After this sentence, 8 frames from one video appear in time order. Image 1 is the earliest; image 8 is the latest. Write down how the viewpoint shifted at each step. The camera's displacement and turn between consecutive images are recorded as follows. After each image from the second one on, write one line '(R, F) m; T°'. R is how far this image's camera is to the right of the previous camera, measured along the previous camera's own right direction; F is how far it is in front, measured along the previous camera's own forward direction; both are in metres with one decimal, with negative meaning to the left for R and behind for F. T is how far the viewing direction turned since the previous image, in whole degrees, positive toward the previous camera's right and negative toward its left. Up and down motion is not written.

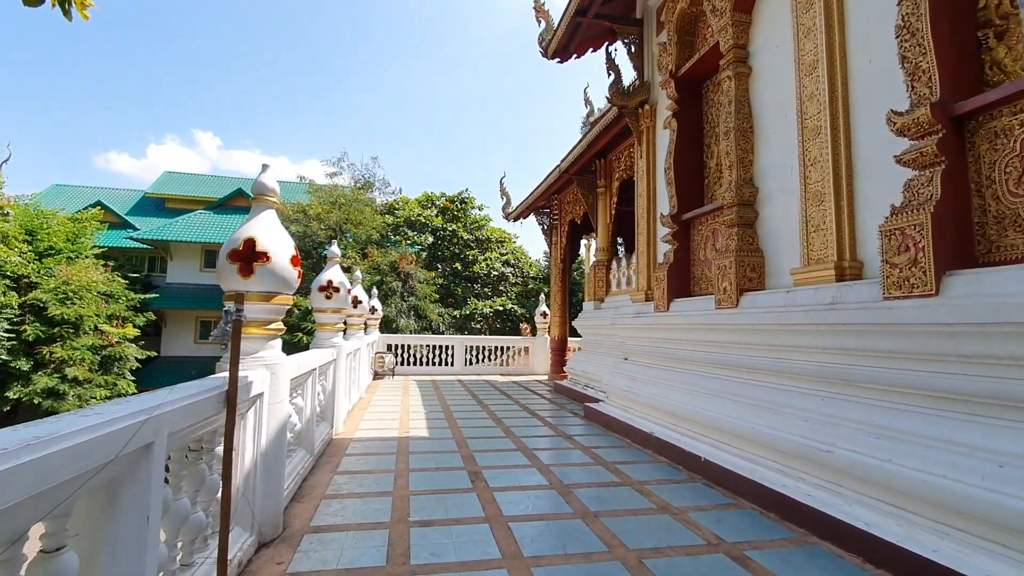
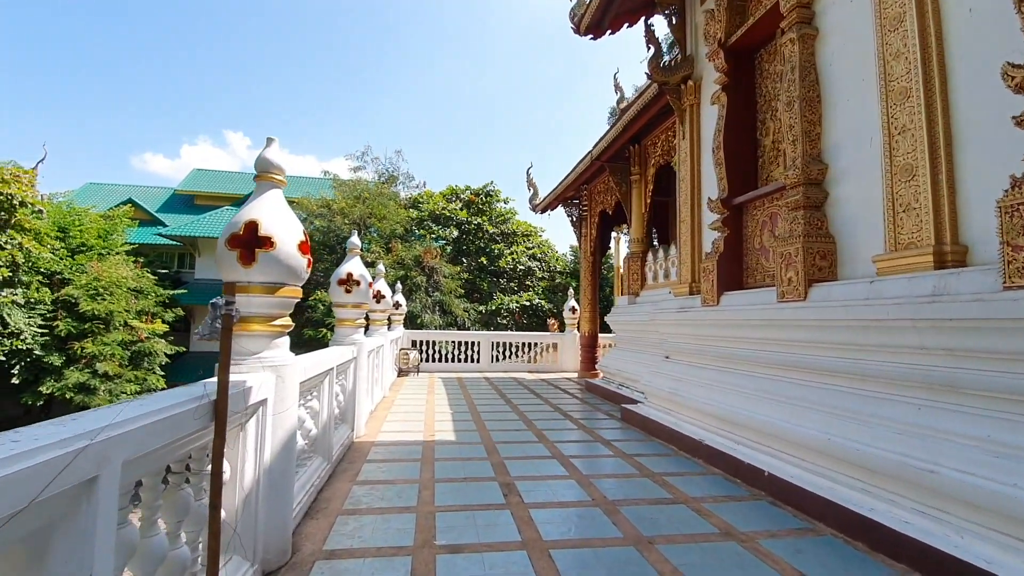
(-0.1, +0.3) m; -3°
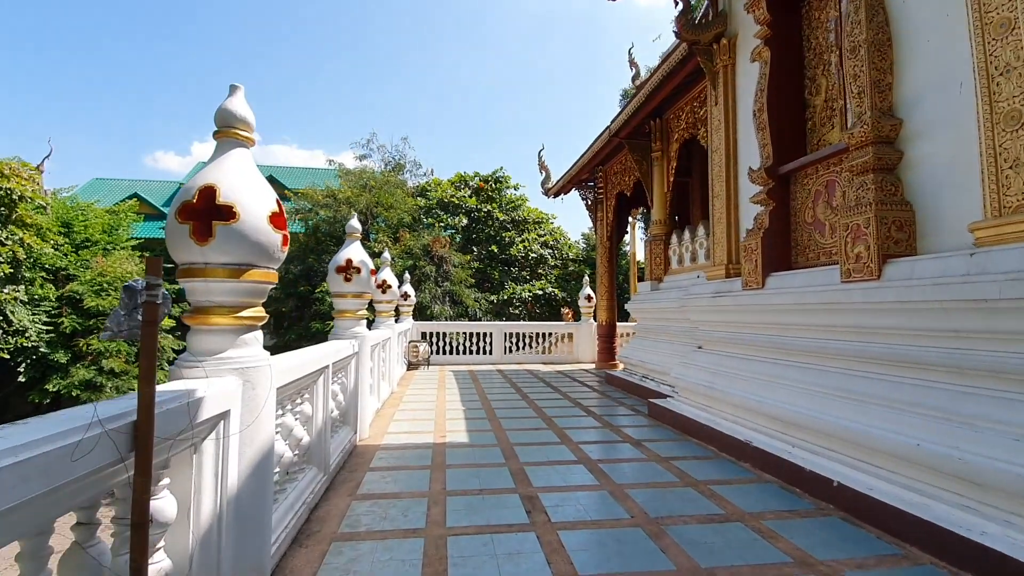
(0.0, +0.4) m; -1°
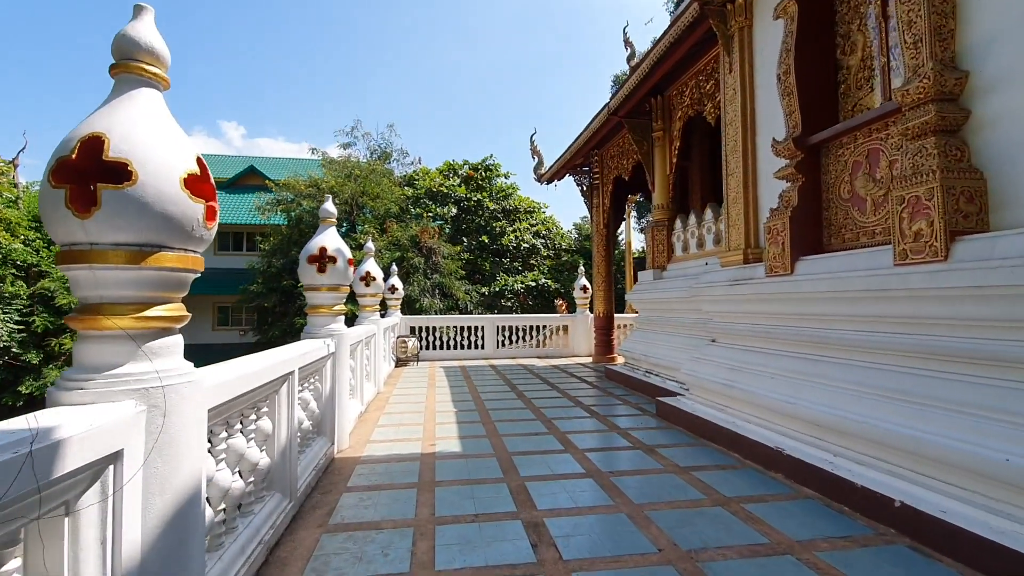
(0.0, +0.4) m; +1°
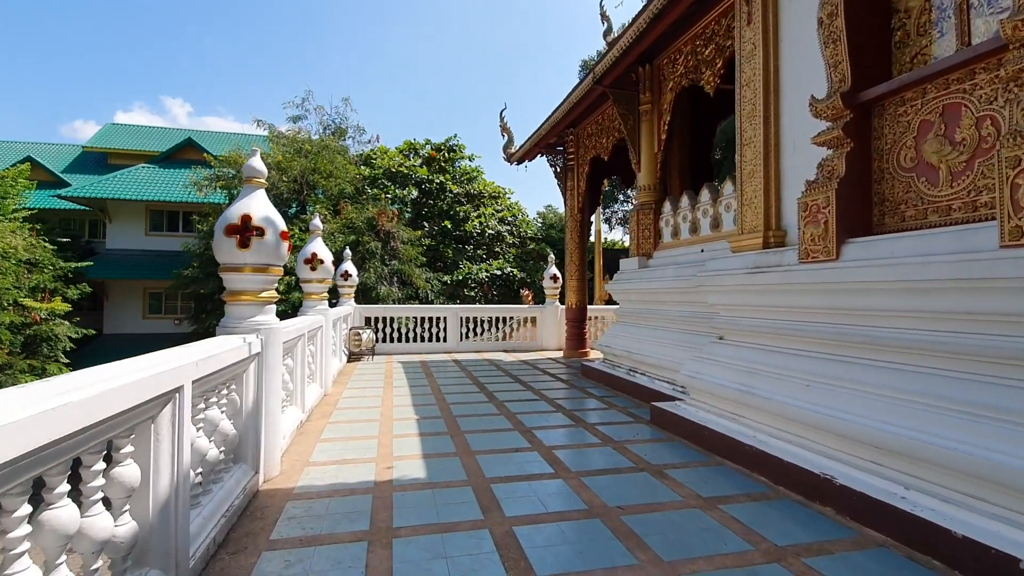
(-0.1, +0.7) m; +4°
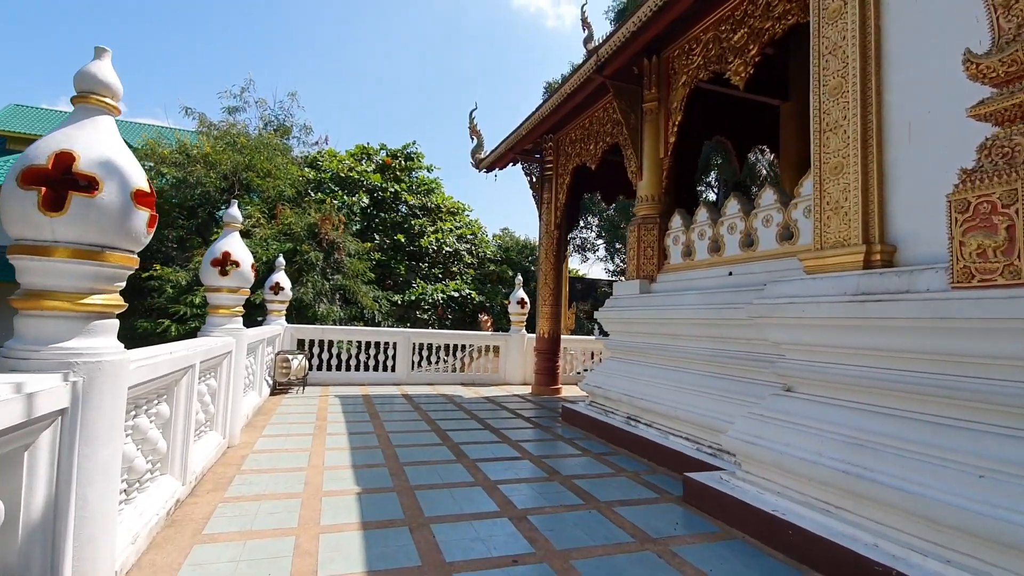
(-0.2, +1.0) m; +6°
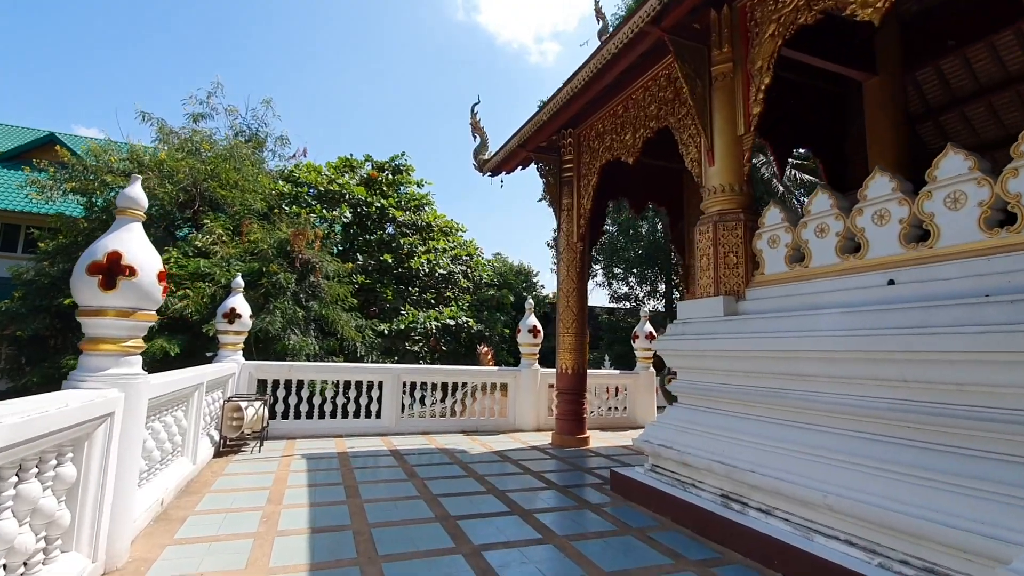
(-0.3, +1.2) m; +2°
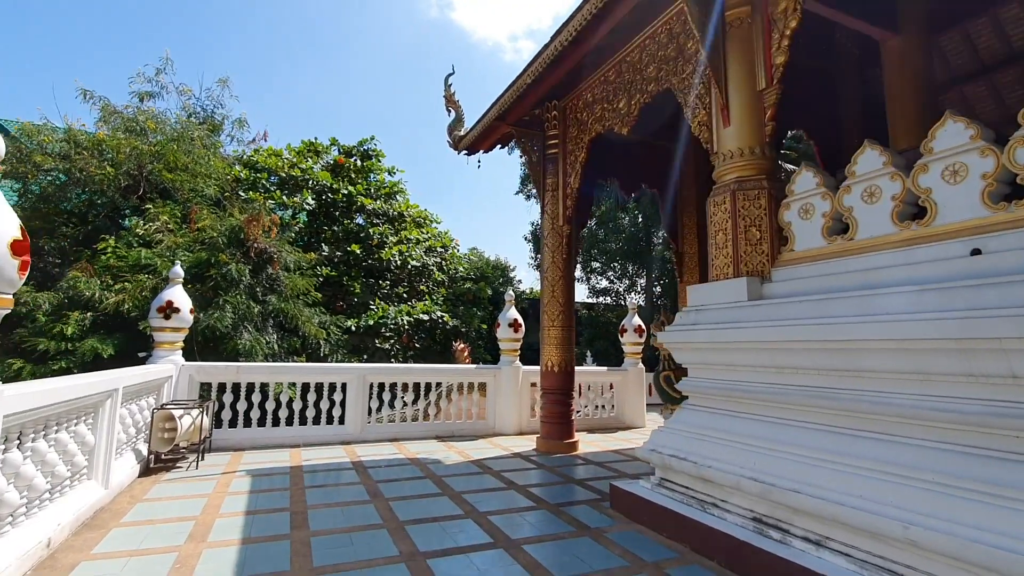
(0.0, +0.6) m; +3°
